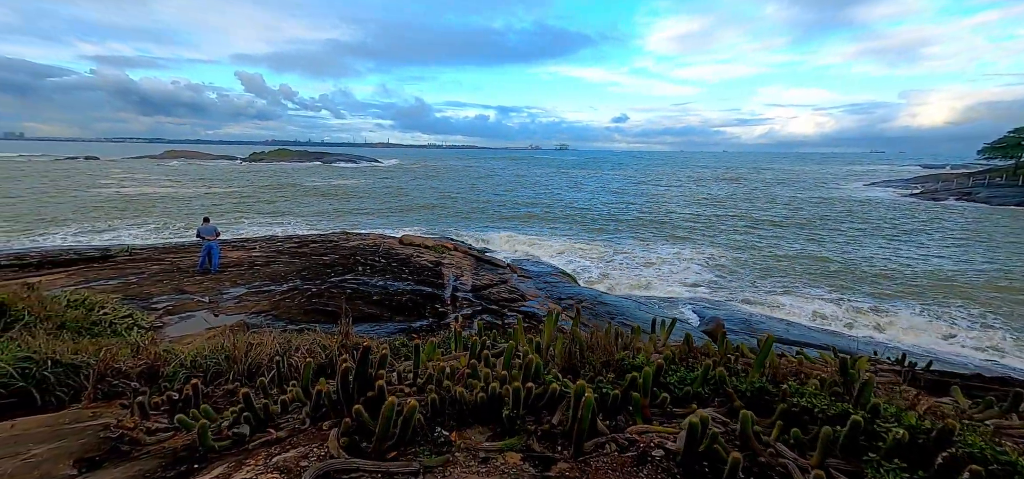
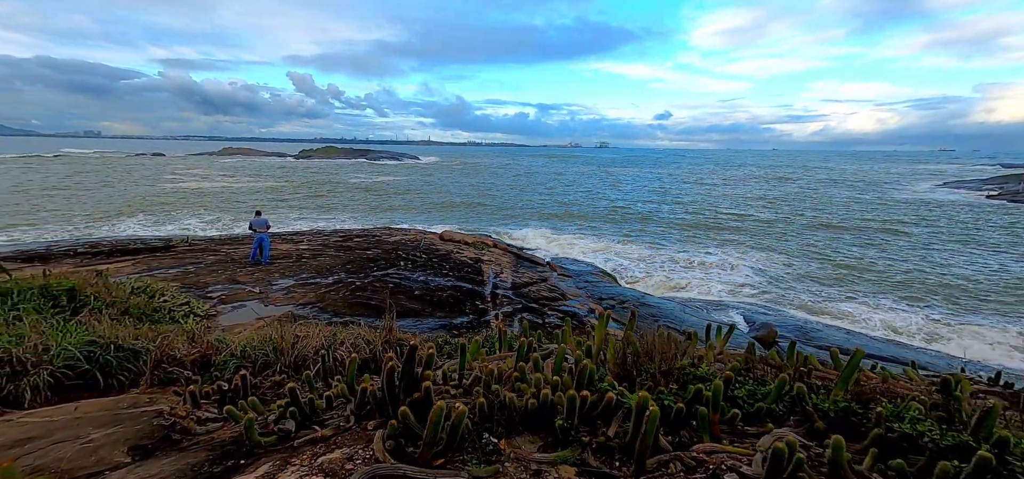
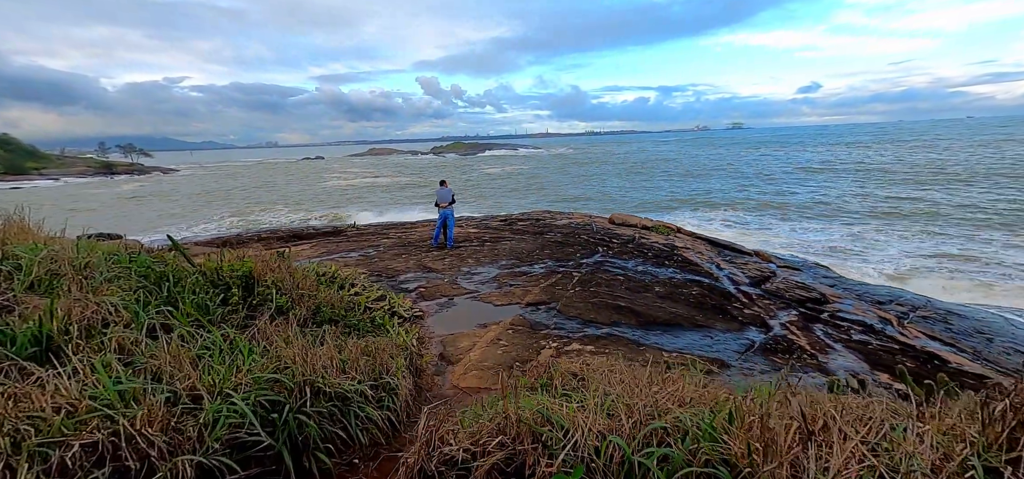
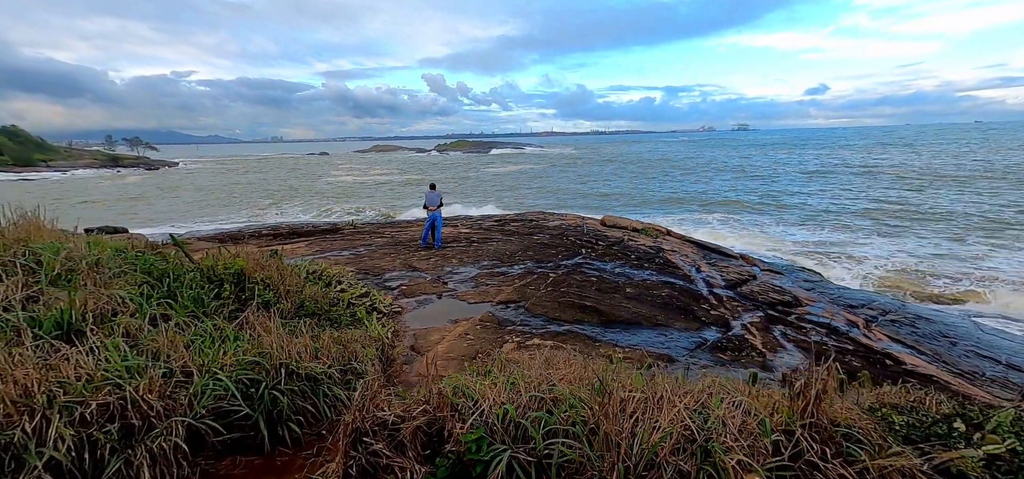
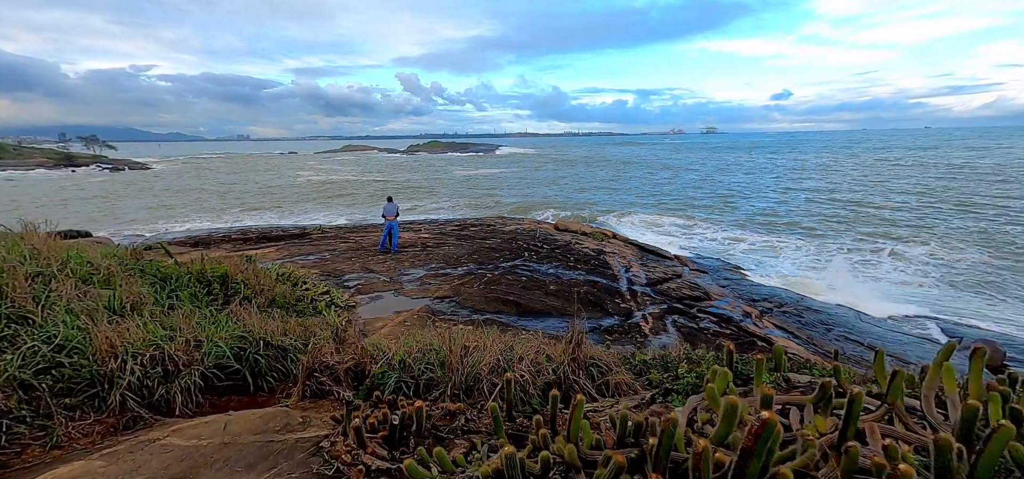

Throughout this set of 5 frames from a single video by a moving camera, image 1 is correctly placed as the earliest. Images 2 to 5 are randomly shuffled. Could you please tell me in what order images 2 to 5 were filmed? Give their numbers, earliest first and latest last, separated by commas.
2, 5, 4, 3
